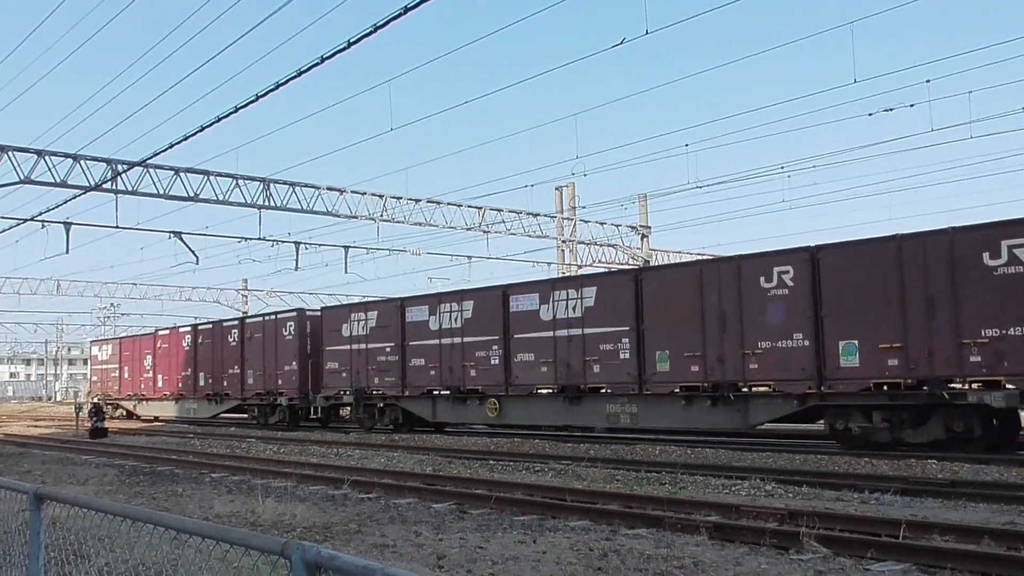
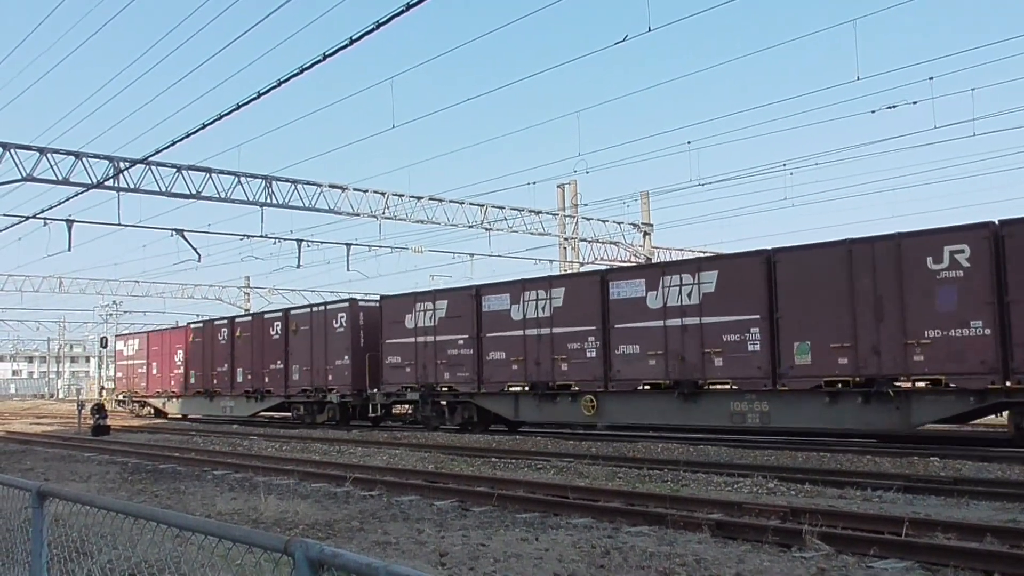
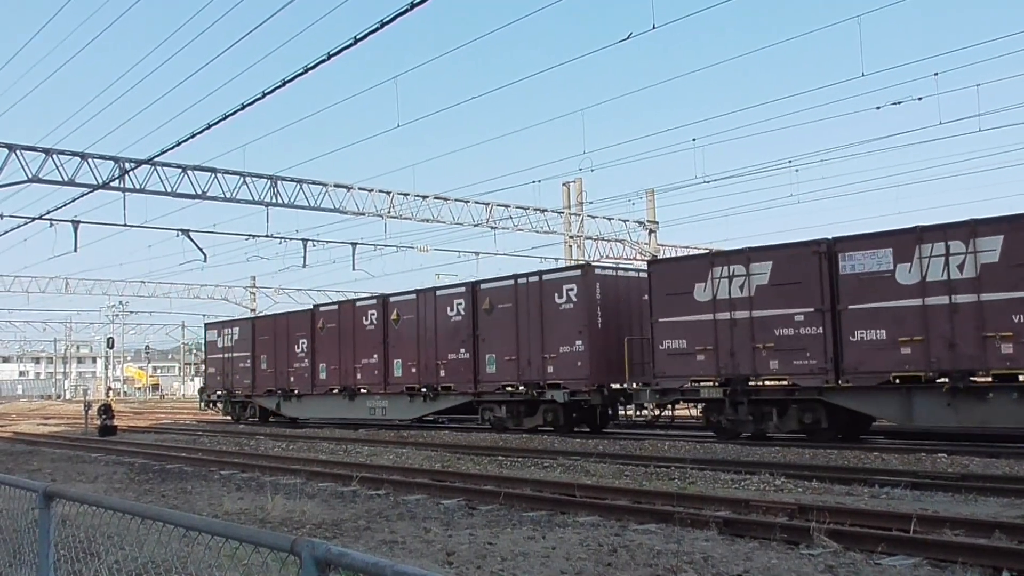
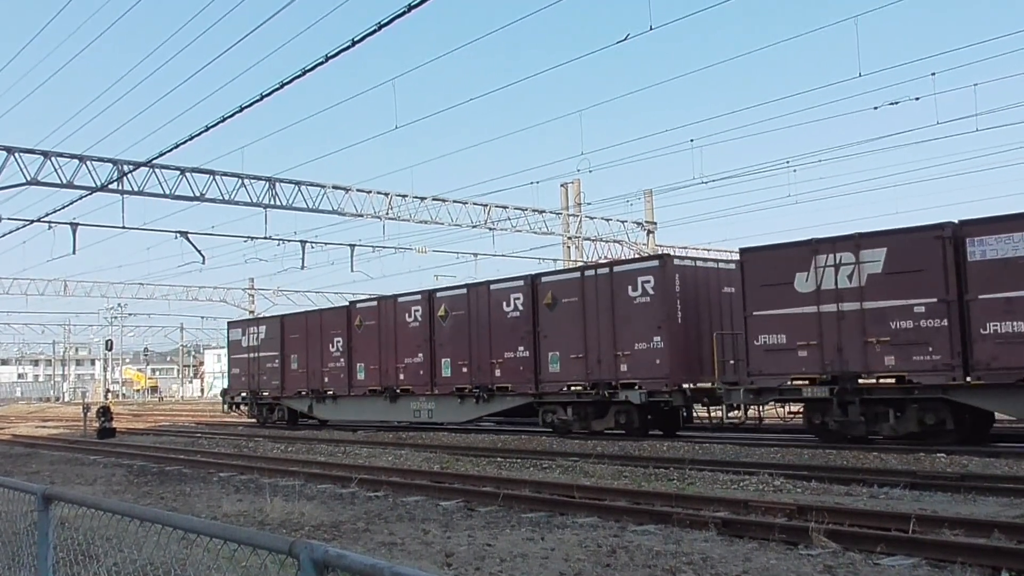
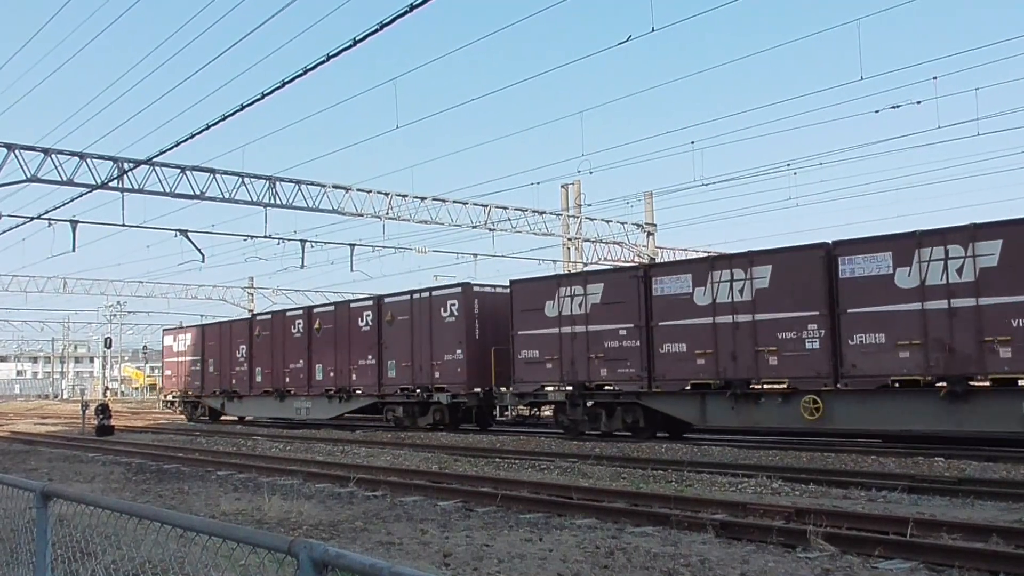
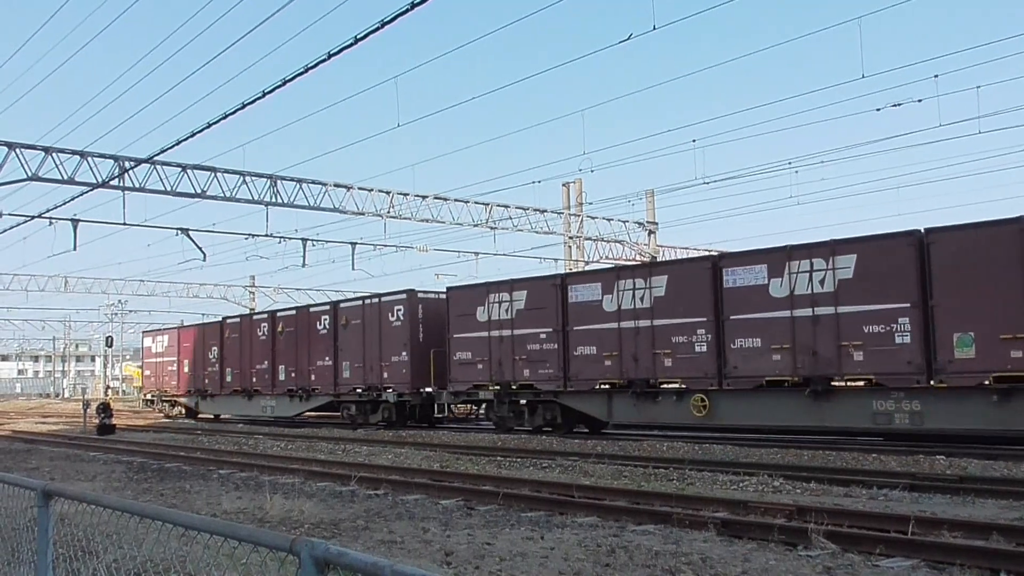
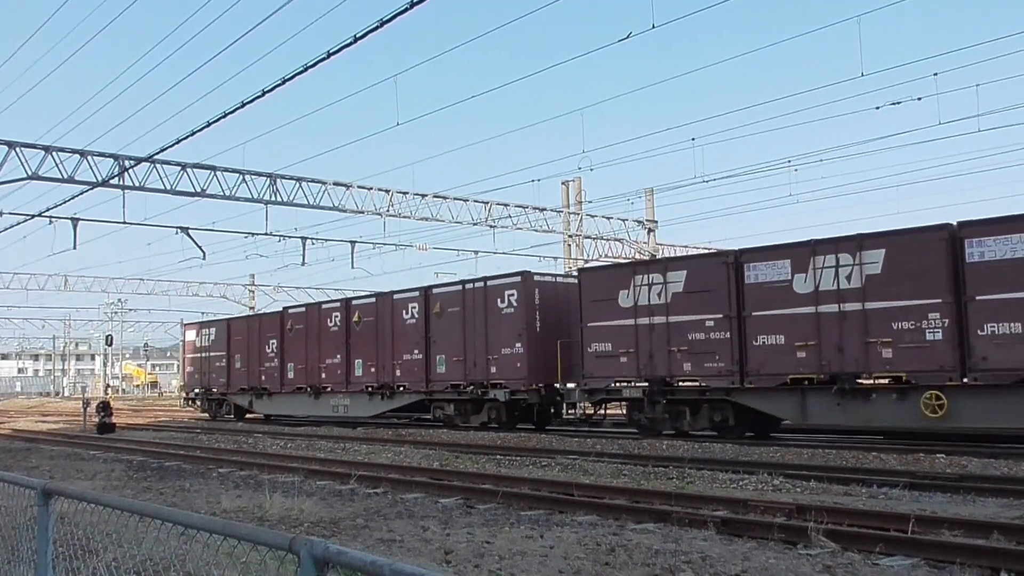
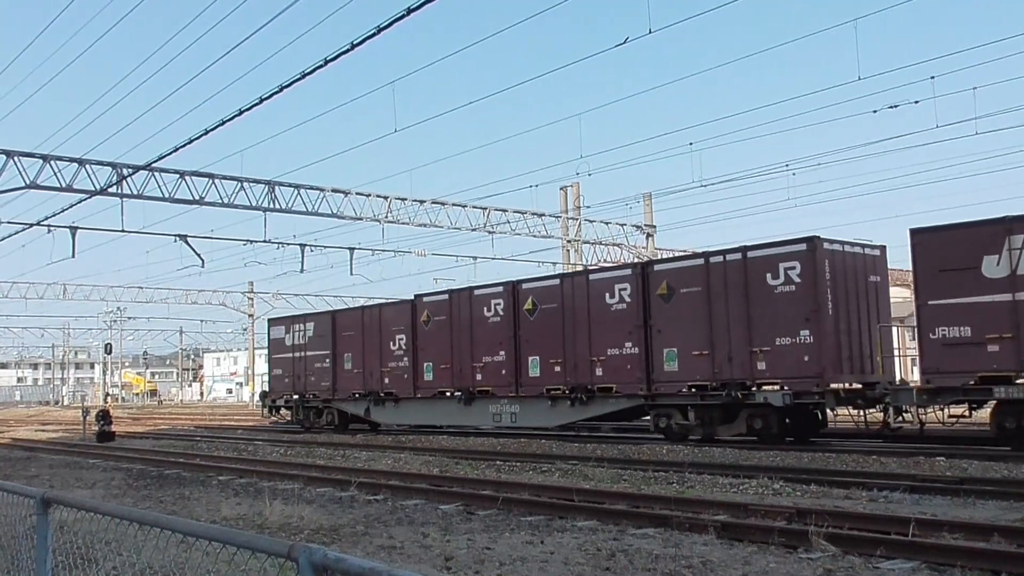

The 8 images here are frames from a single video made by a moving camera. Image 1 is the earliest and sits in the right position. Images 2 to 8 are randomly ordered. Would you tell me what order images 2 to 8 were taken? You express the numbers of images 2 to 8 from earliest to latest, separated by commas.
2, 6, 5, 7, 3, 4, 8
